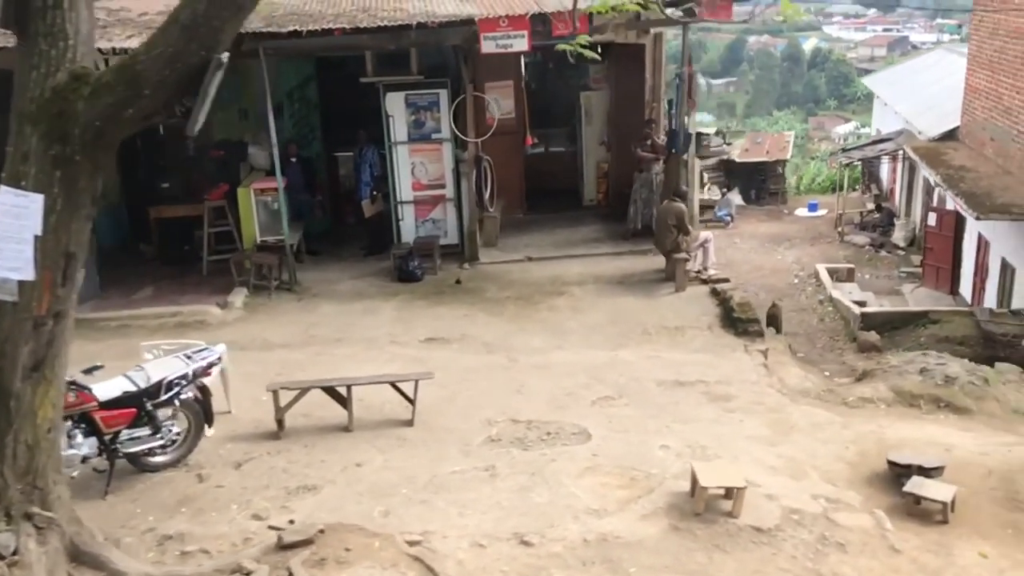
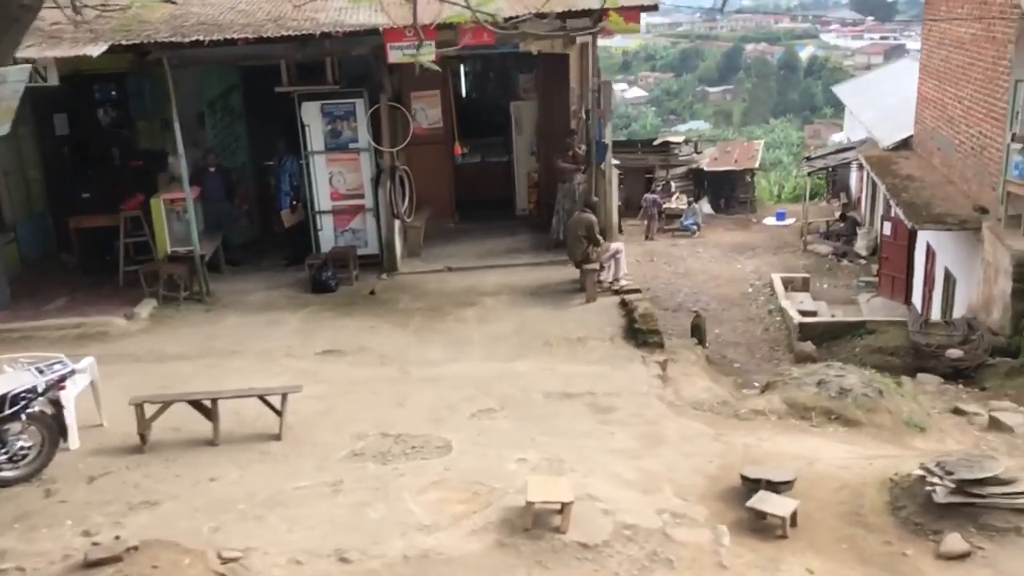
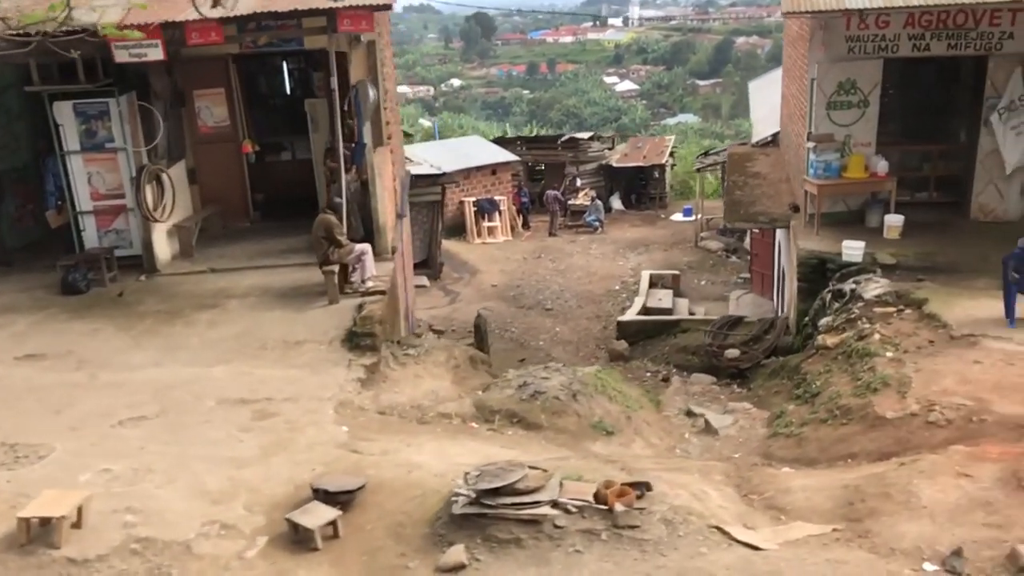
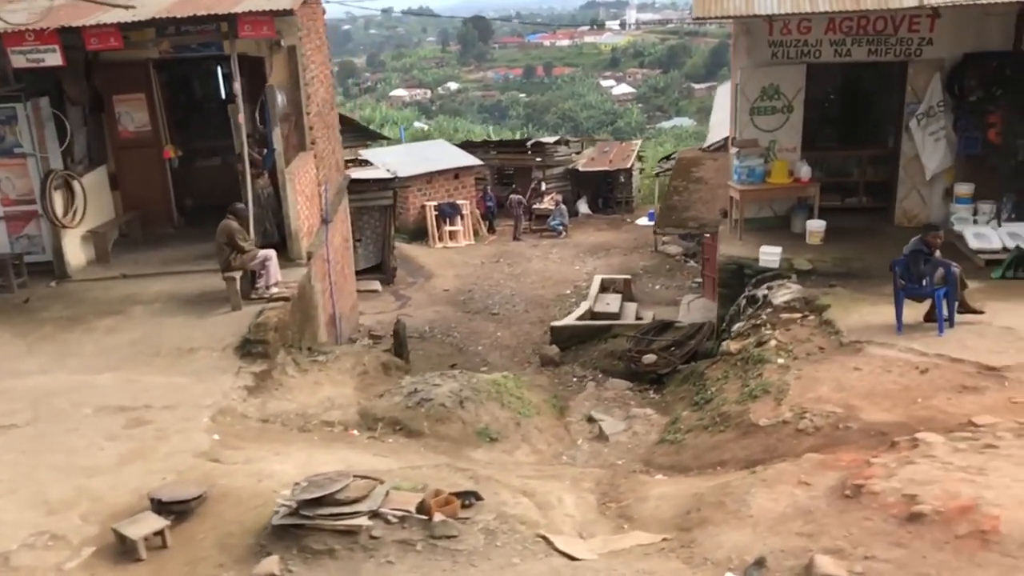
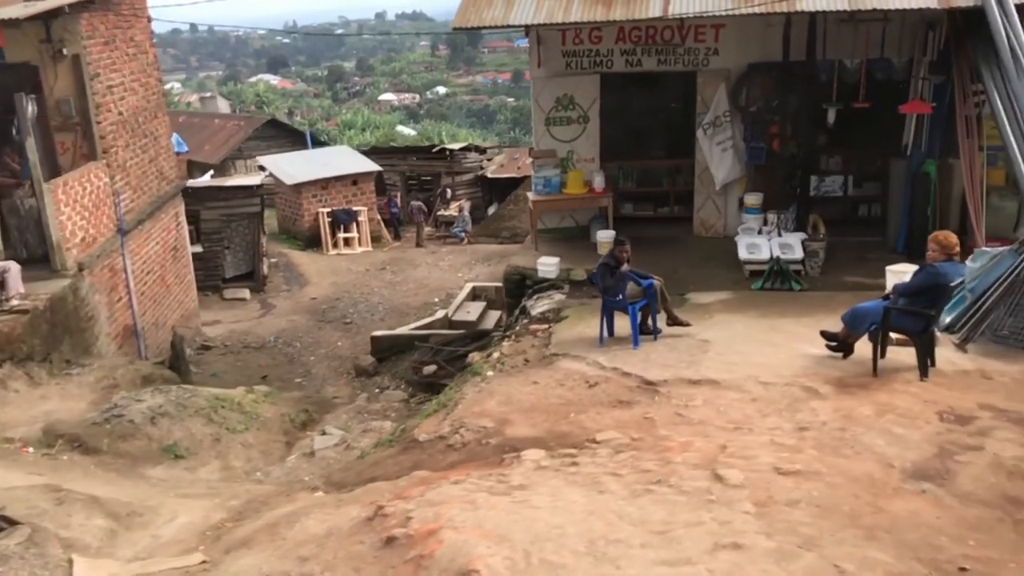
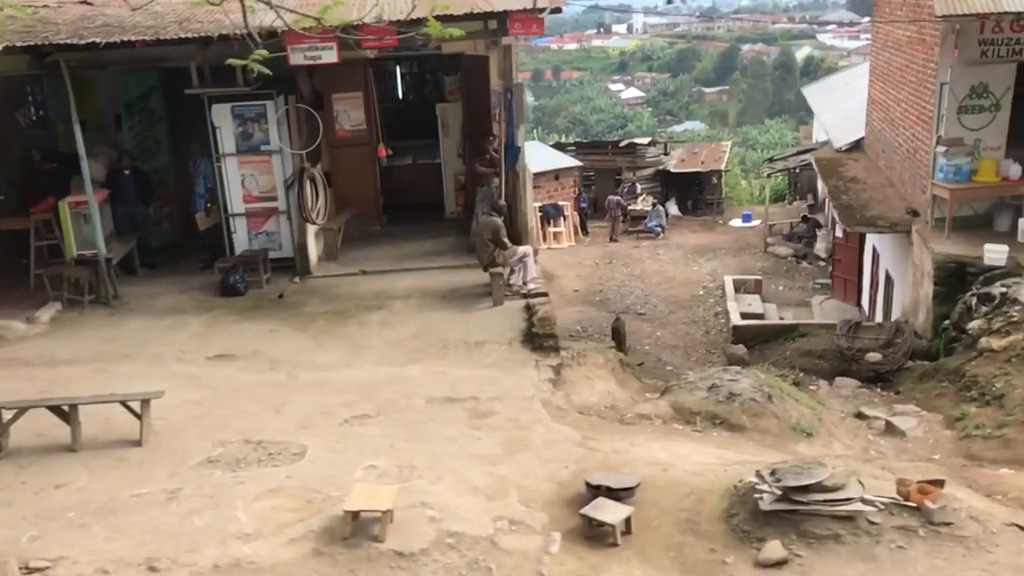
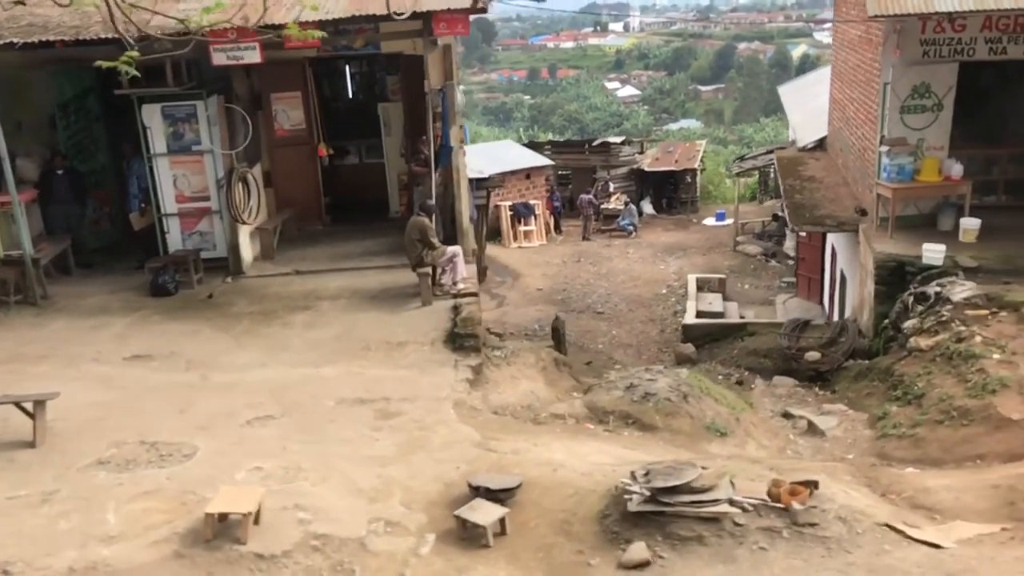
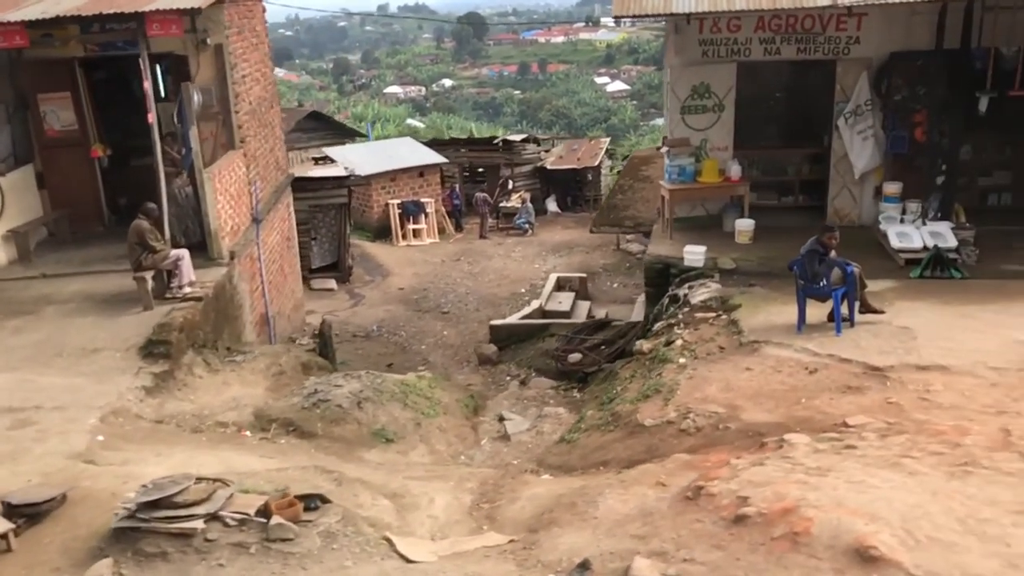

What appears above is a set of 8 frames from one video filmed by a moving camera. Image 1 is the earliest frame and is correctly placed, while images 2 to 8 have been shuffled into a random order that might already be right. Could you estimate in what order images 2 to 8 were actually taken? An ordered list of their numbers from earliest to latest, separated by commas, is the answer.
2, 6, 7, 3, 4, 8, 5
